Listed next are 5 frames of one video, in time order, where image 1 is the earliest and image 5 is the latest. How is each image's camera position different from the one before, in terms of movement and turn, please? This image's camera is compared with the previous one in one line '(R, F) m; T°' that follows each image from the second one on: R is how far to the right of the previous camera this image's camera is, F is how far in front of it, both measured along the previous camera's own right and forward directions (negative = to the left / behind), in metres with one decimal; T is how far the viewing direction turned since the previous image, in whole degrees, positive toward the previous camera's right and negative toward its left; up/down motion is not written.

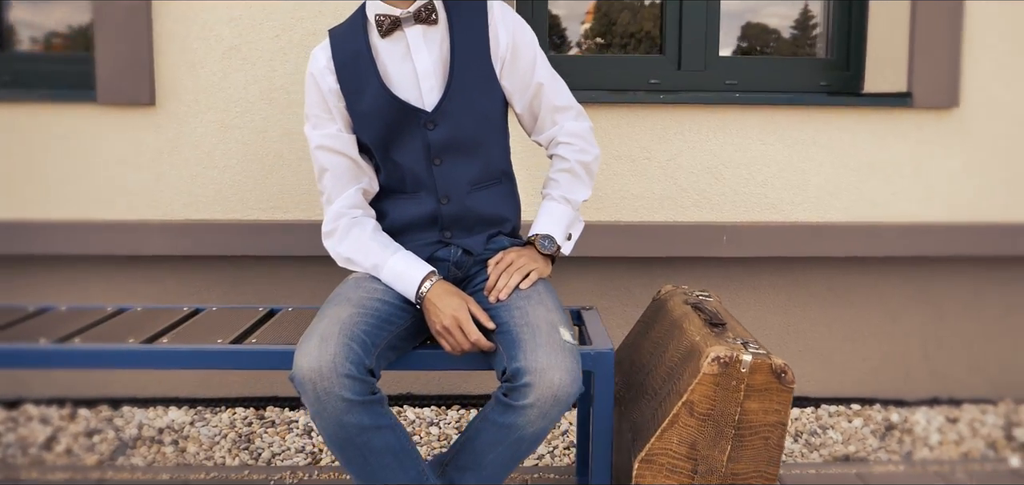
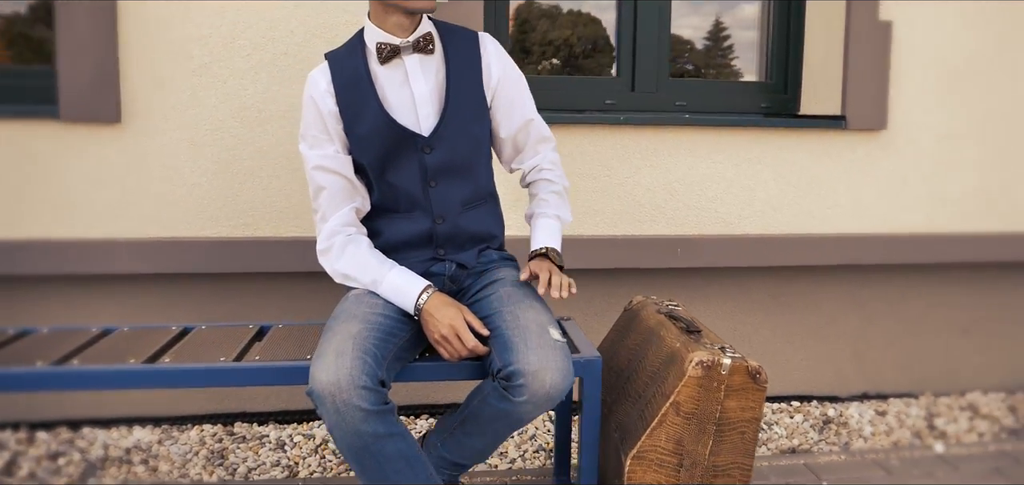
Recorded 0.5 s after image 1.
(-0.1, -0.1) m; +6°
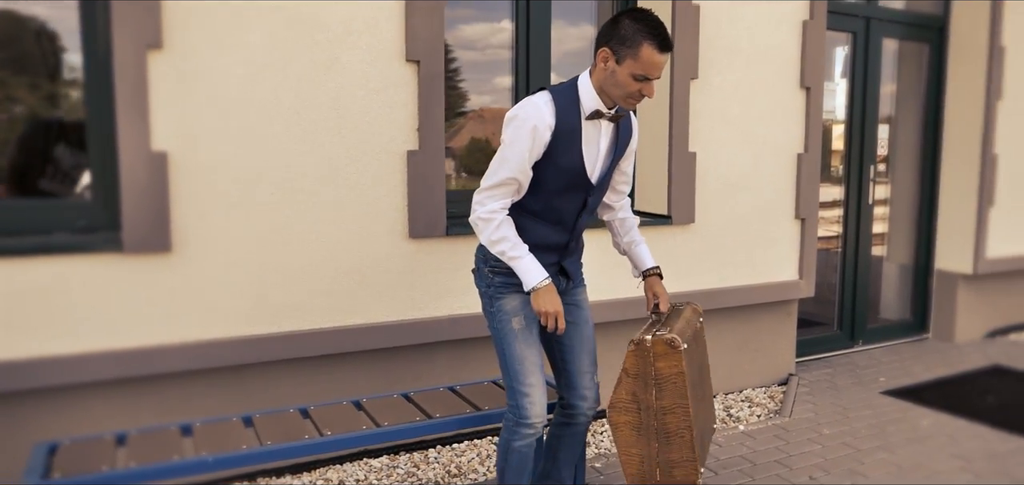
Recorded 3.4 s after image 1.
(-0.9, -0.9) m; +18°
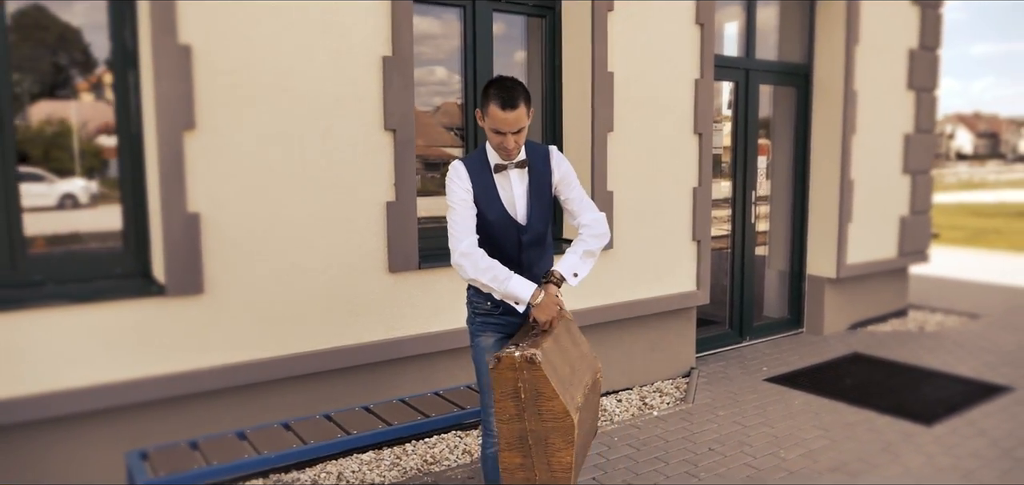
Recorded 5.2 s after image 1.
(-0.3, -0.8) m; +7°
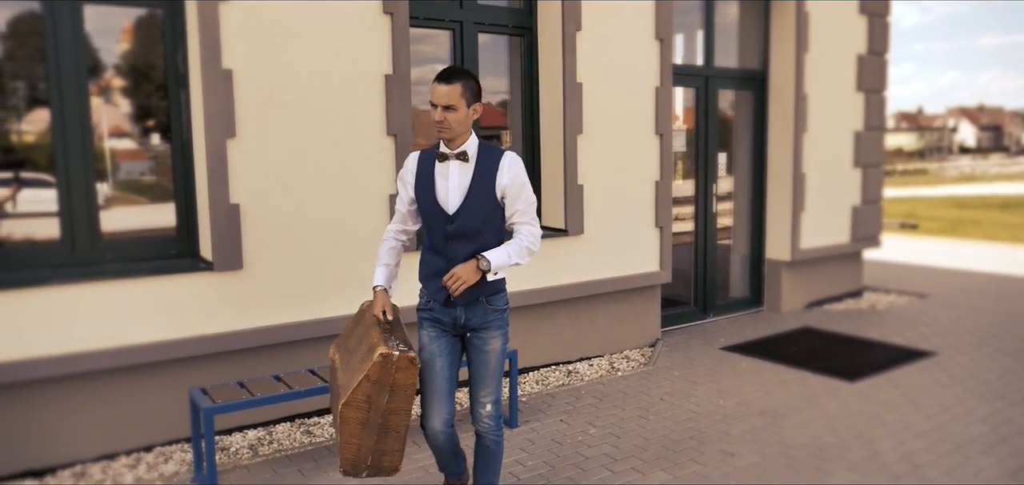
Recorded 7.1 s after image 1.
(+0.1, -0.8) m; 0°
